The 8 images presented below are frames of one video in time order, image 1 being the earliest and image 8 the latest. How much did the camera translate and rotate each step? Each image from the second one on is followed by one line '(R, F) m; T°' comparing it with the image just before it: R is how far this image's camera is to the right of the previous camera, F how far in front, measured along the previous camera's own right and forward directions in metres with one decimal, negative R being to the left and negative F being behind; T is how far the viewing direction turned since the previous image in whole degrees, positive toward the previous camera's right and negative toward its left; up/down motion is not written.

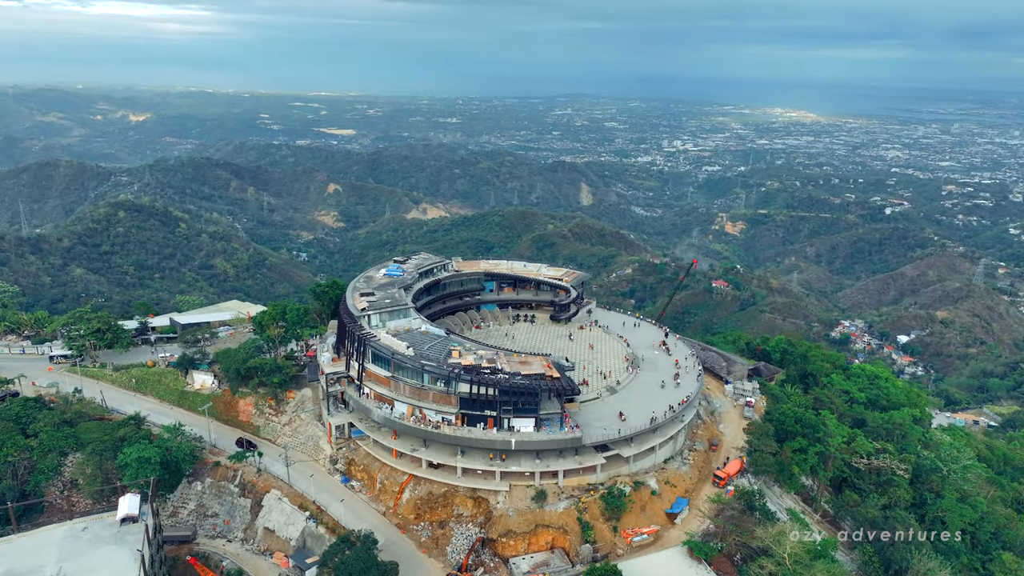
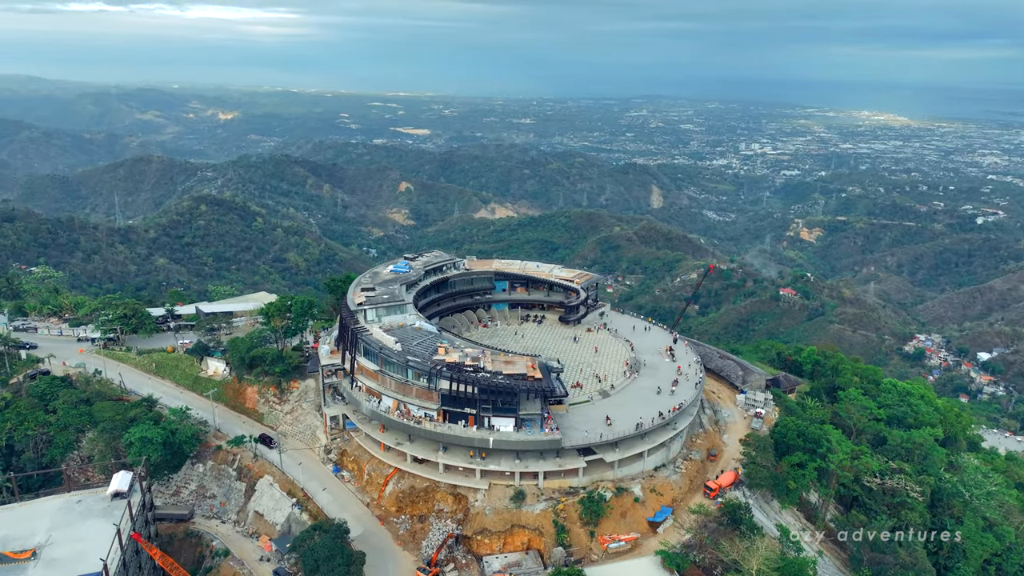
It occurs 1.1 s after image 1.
(+4.6, +0.2) m; -6°
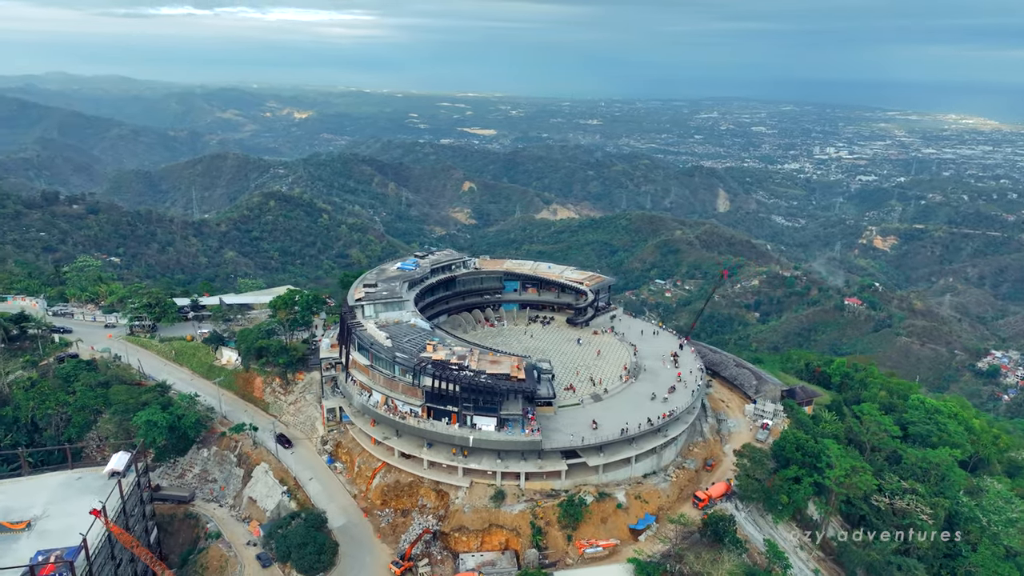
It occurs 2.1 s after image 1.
(+4.2, +0.1) m; -5°
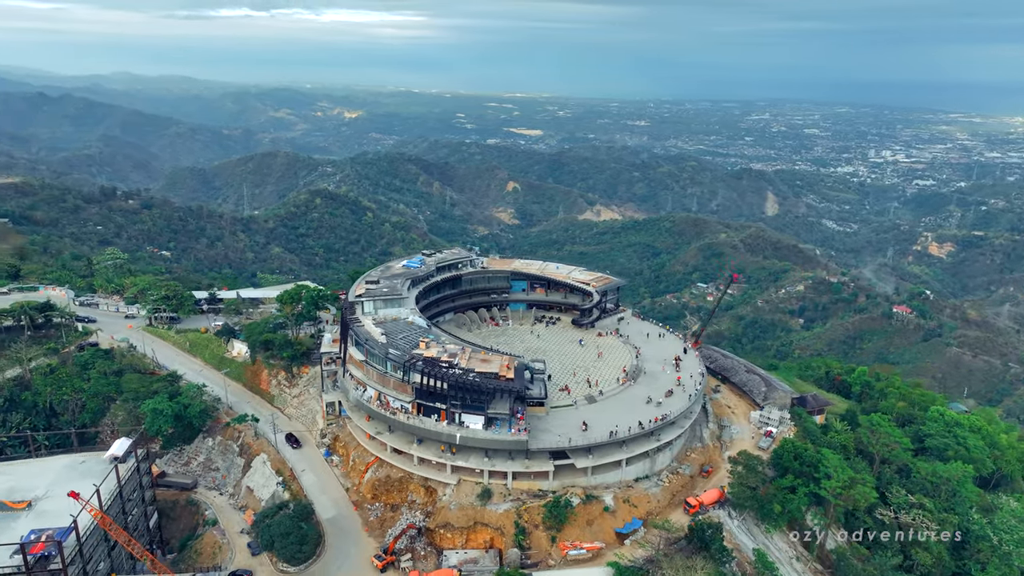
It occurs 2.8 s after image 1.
(+2.9, +0.1) m; -4°
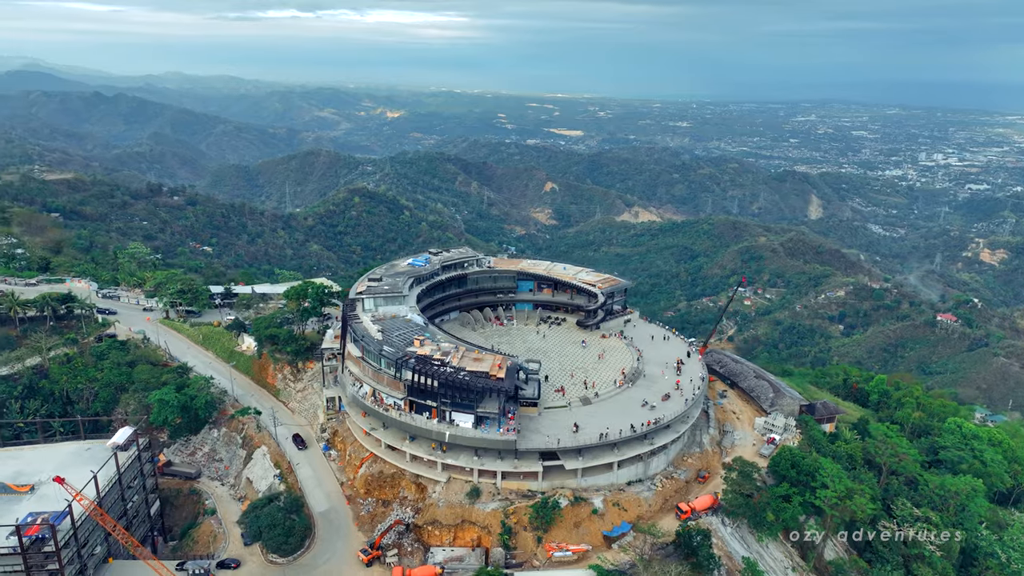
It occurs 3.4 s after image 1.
(+2.5, 0.0) m; -3°
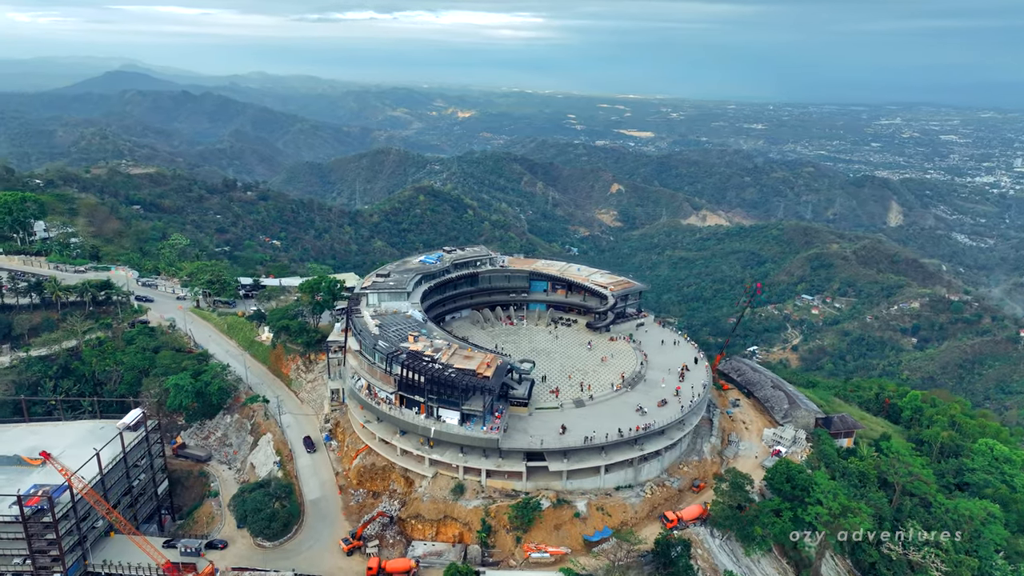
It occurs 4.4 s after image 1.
(+4.2, +0.1) m; -5°
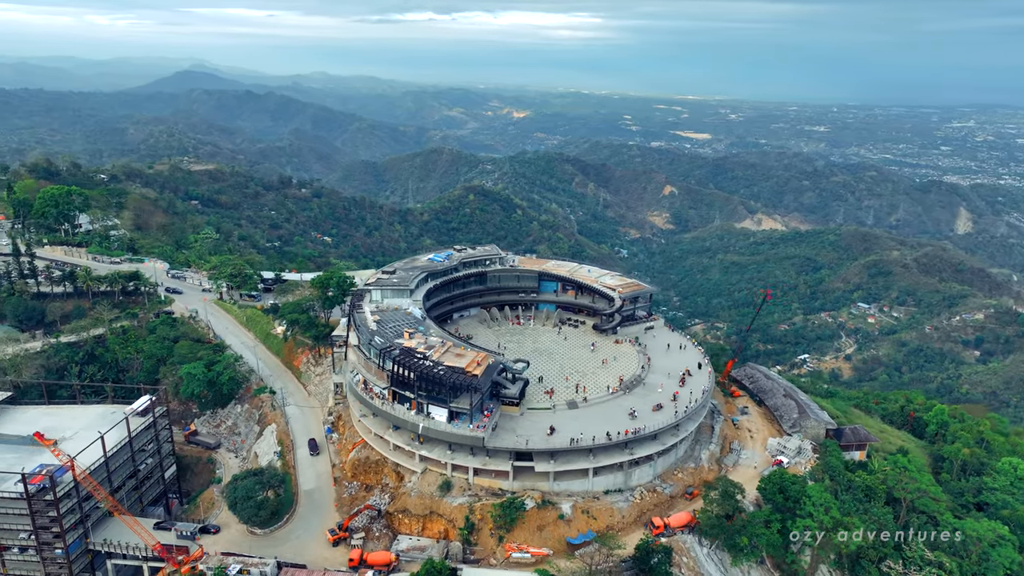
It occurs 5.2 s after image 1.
(+3.3, +0.1) m; -4°
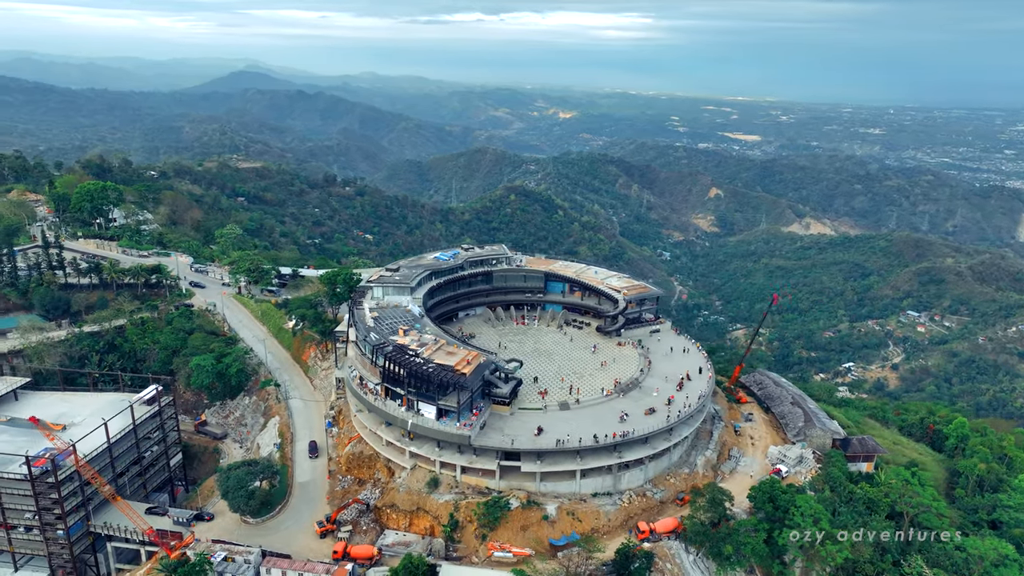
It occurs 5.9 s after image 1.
(+2.9, 0.0) m; -3°
